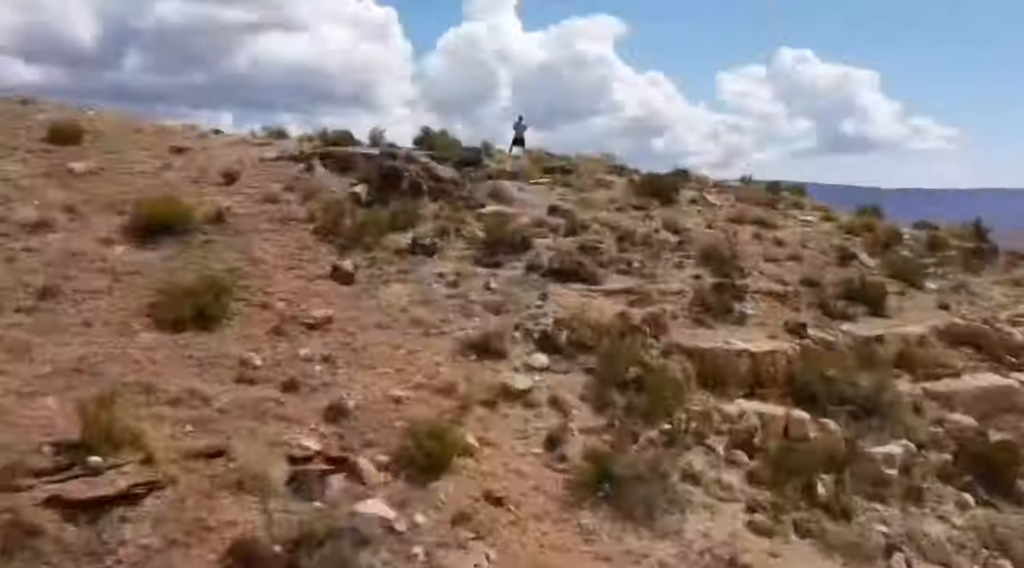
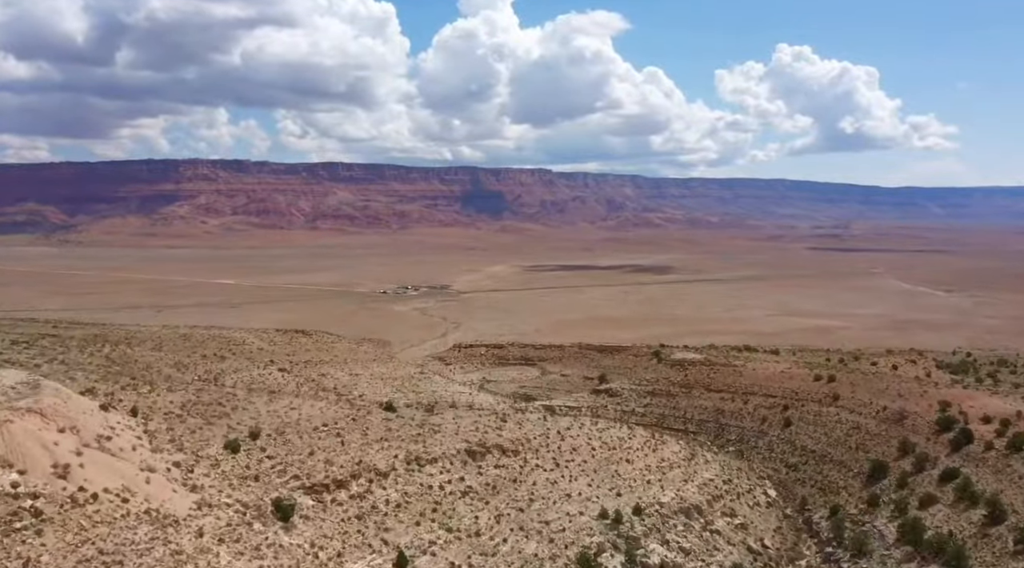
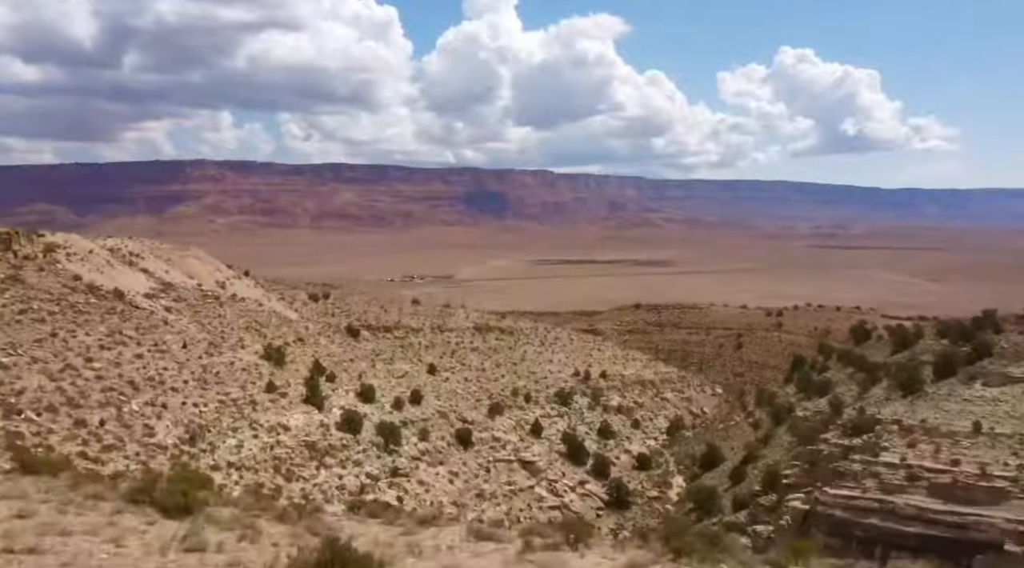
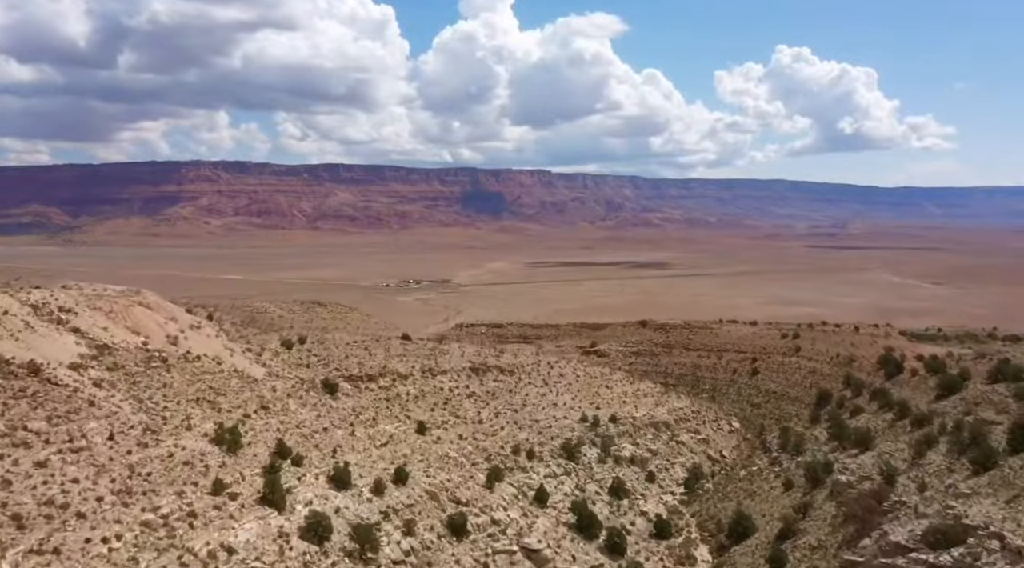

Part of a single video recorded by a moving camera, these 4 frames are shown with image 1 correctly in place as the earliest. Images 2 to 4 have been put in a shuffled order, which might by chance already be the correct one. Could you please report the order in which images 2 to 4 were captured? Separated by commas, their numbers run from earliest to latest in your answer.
3, 4, 2
